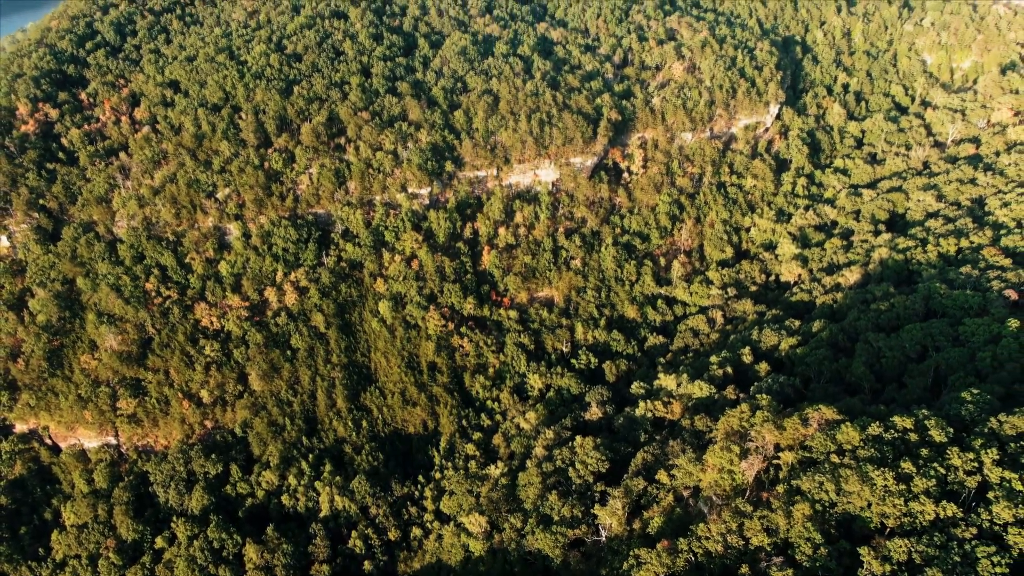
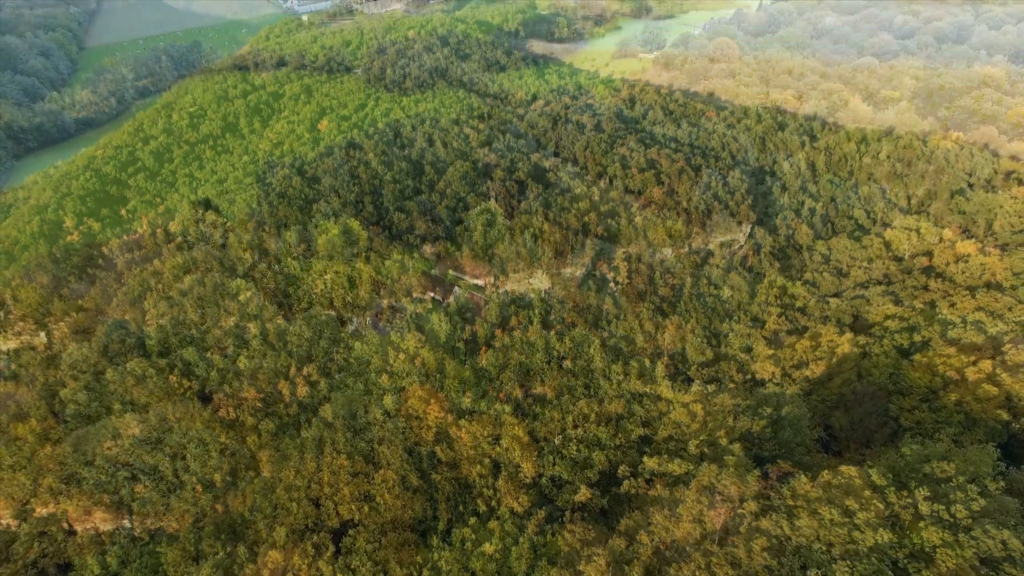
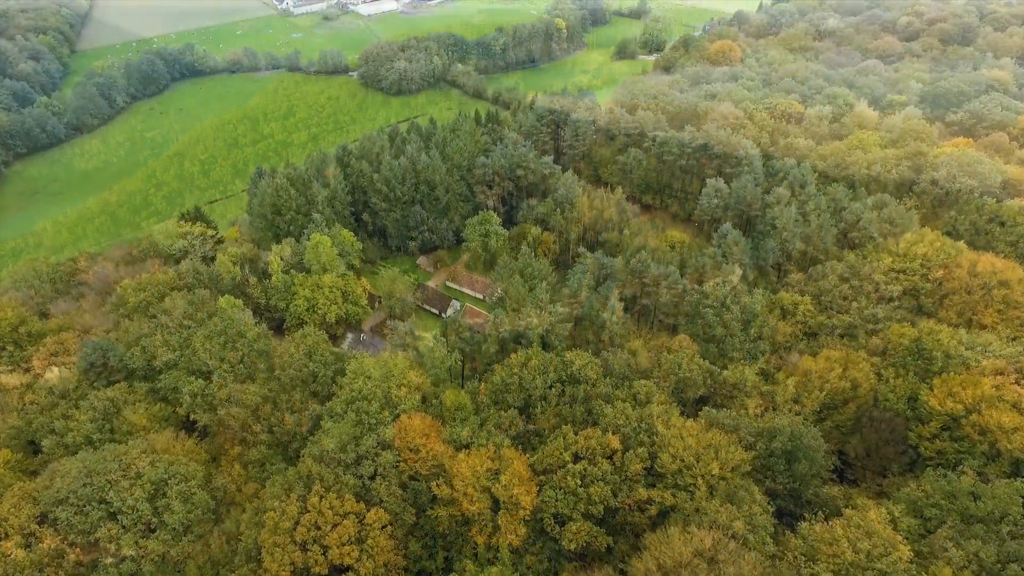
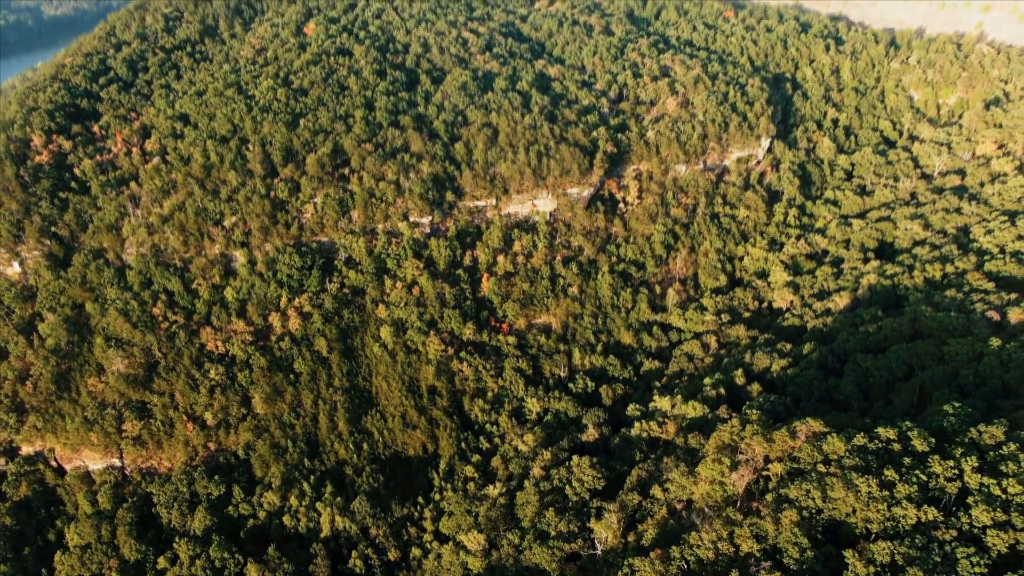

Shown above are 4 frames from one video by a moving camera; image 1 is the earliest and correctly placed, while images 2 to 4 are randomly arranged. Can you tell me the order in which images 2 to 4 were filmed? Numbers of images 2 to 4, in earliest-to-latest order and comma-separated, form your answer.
4, 2, 3
